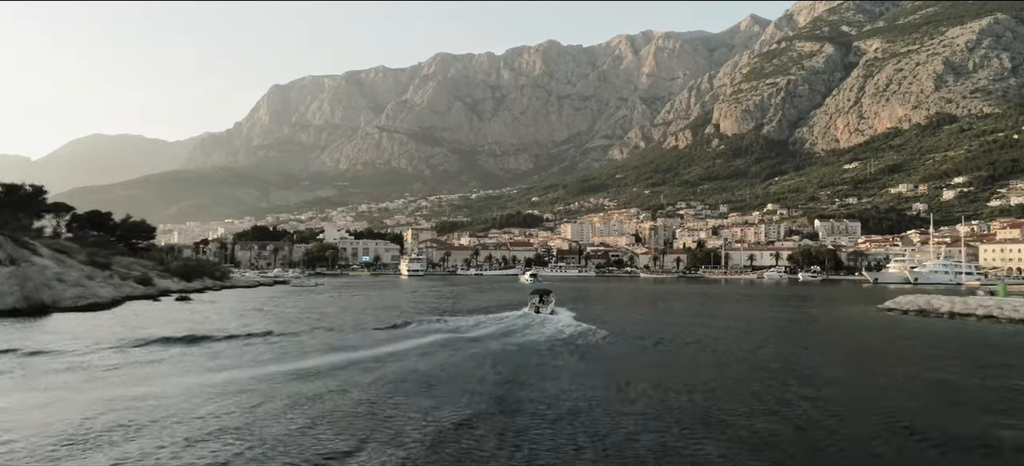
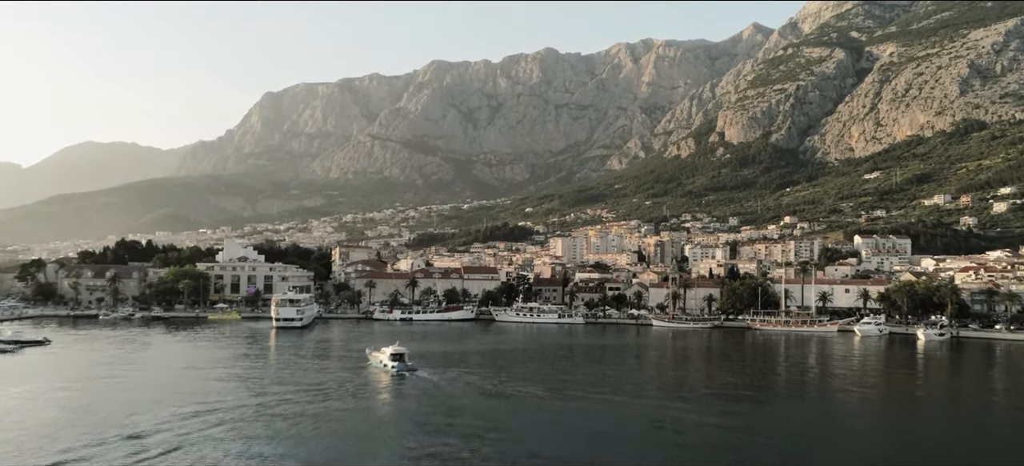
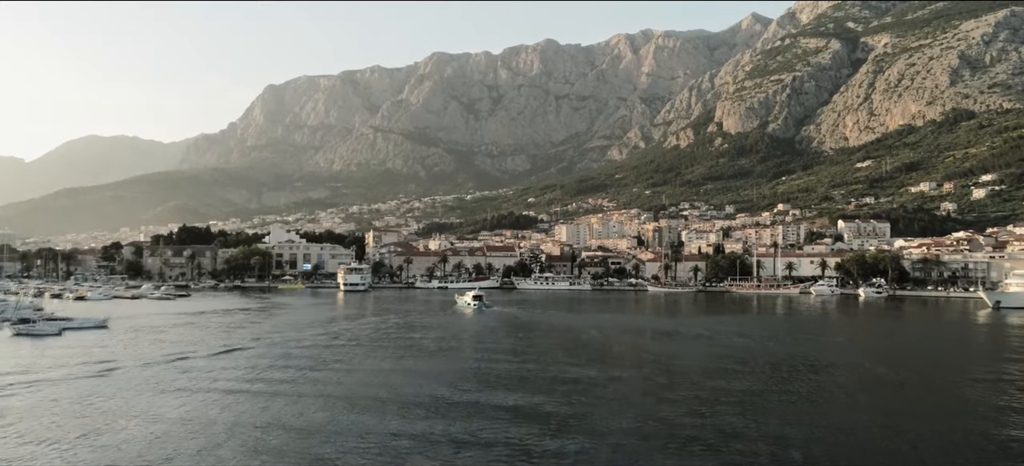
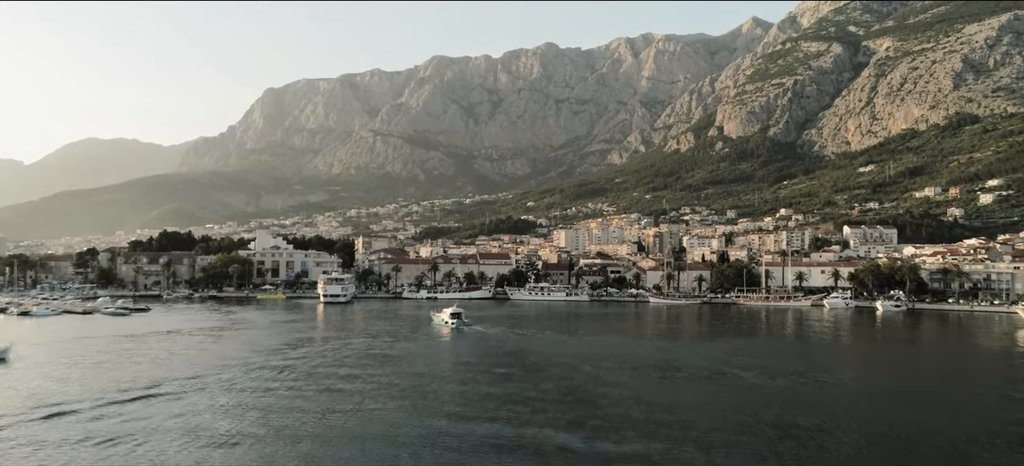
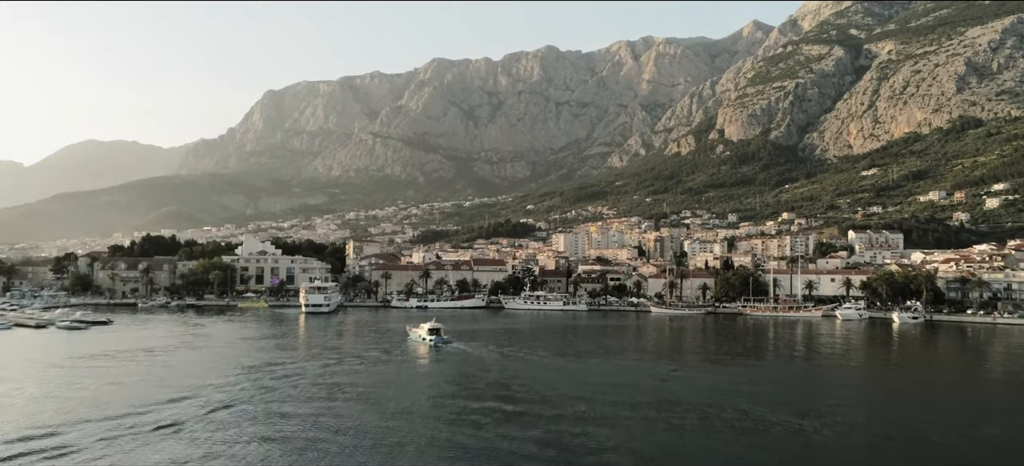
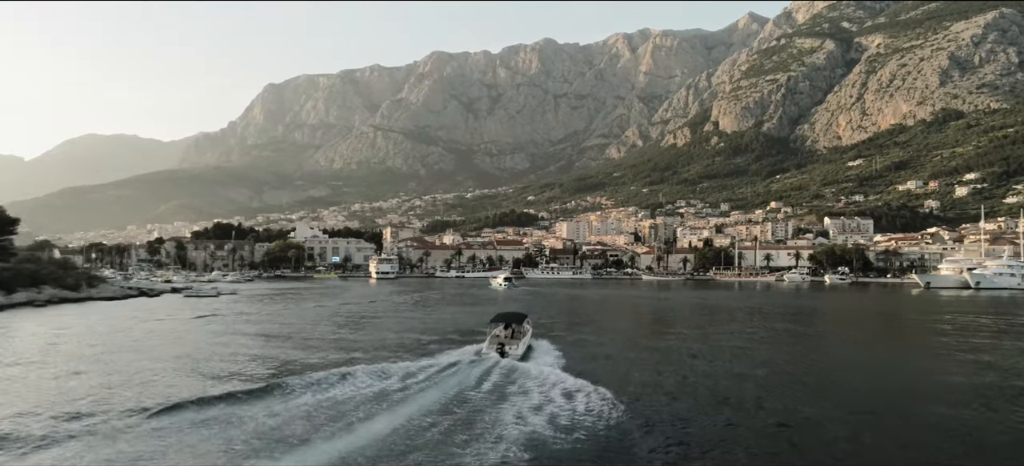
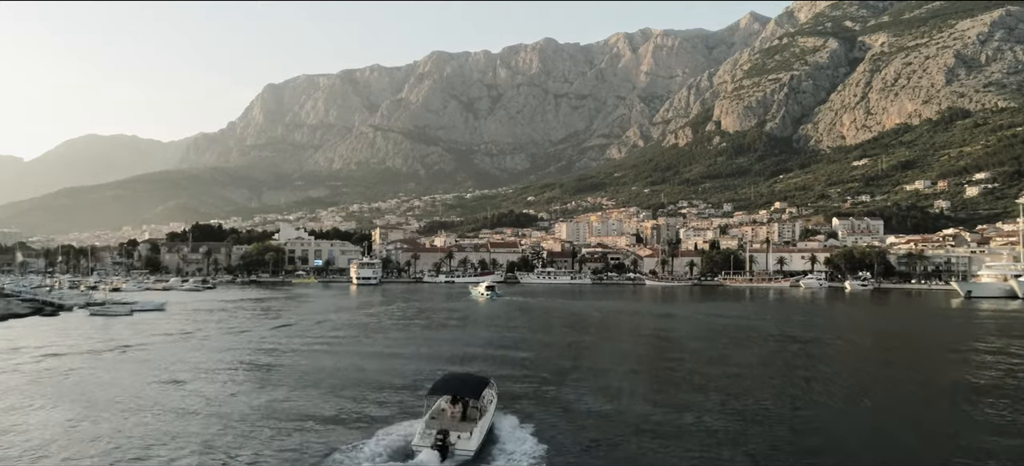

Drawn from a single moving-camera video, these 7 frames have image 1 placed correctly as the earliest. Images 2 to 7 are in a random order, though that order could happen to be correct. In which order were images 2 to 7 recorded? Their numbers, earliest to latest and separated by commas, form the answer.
6, 7, 3, 4, 5, 2
